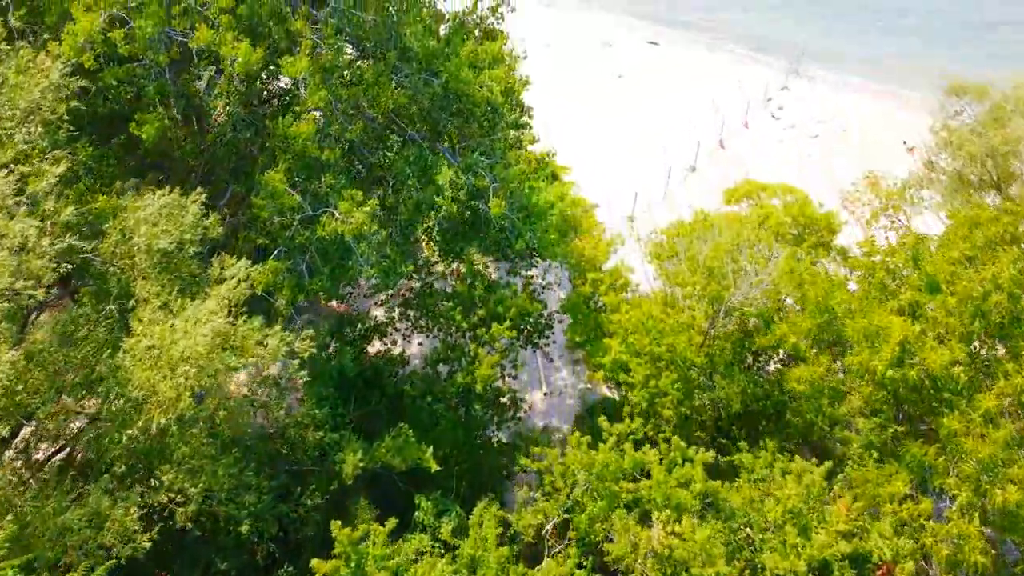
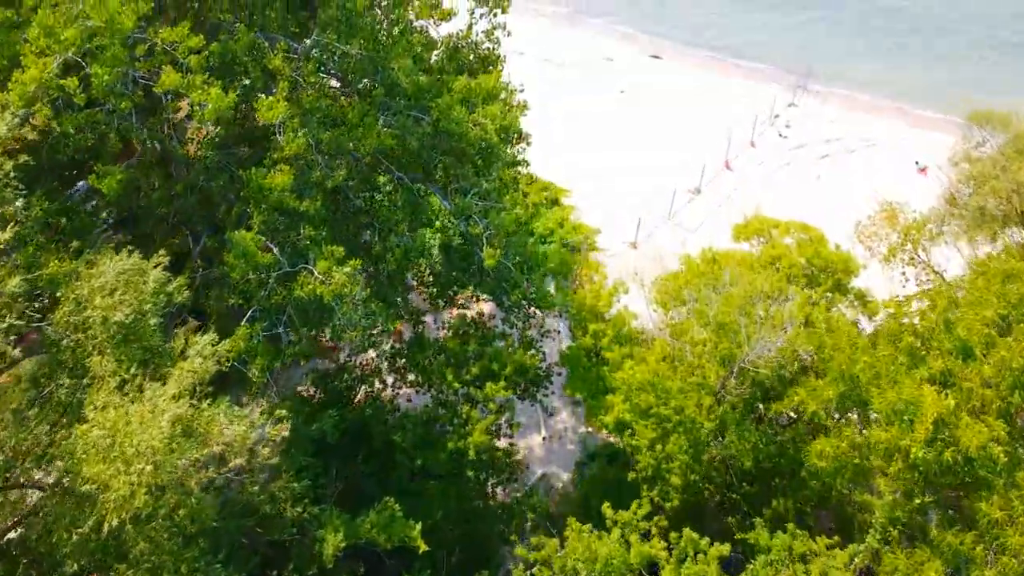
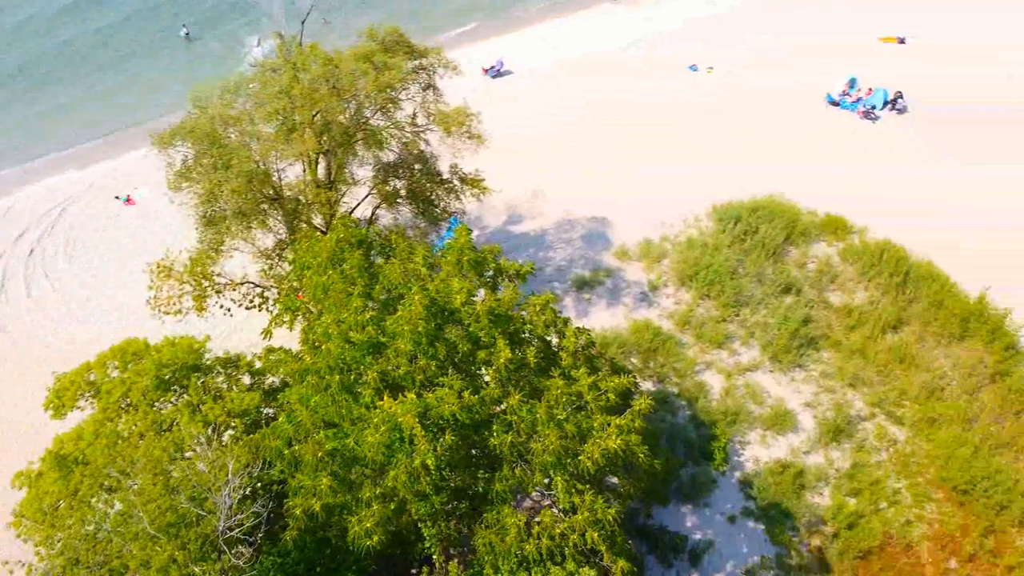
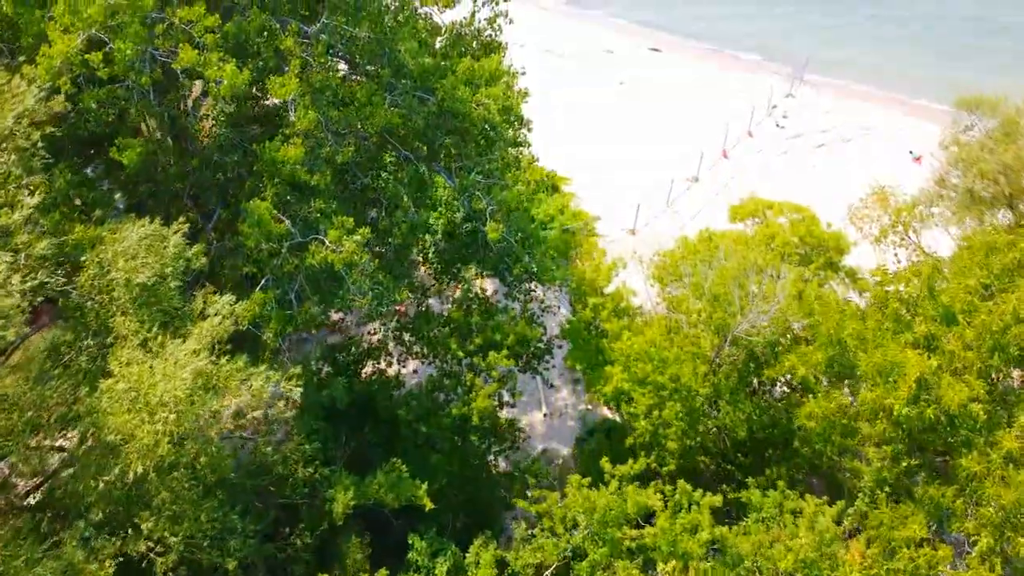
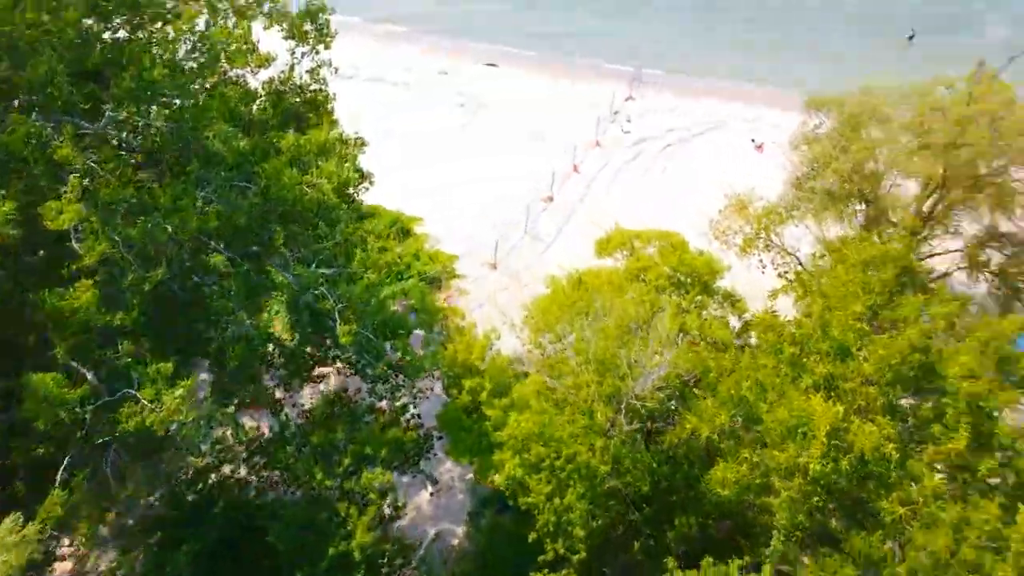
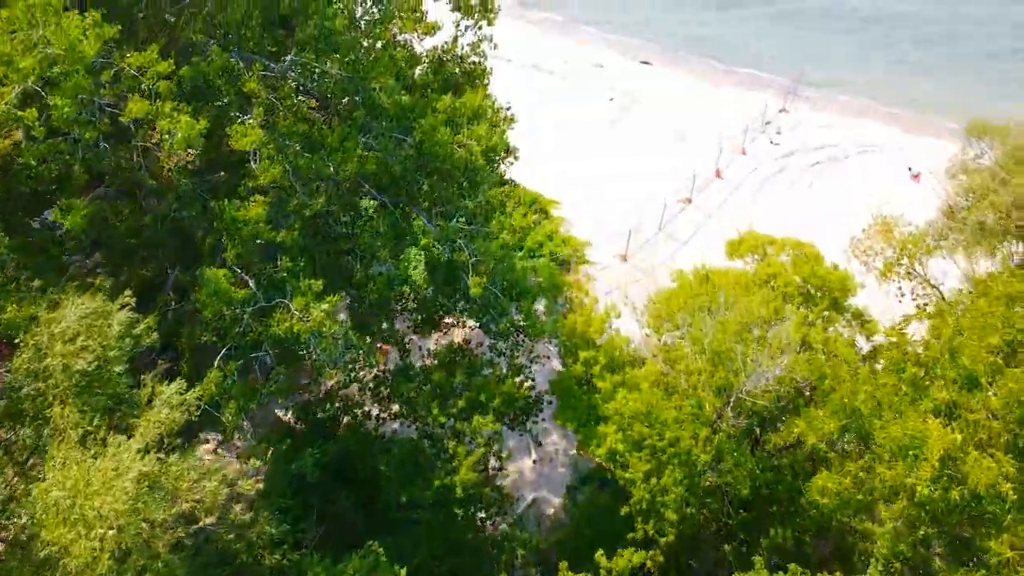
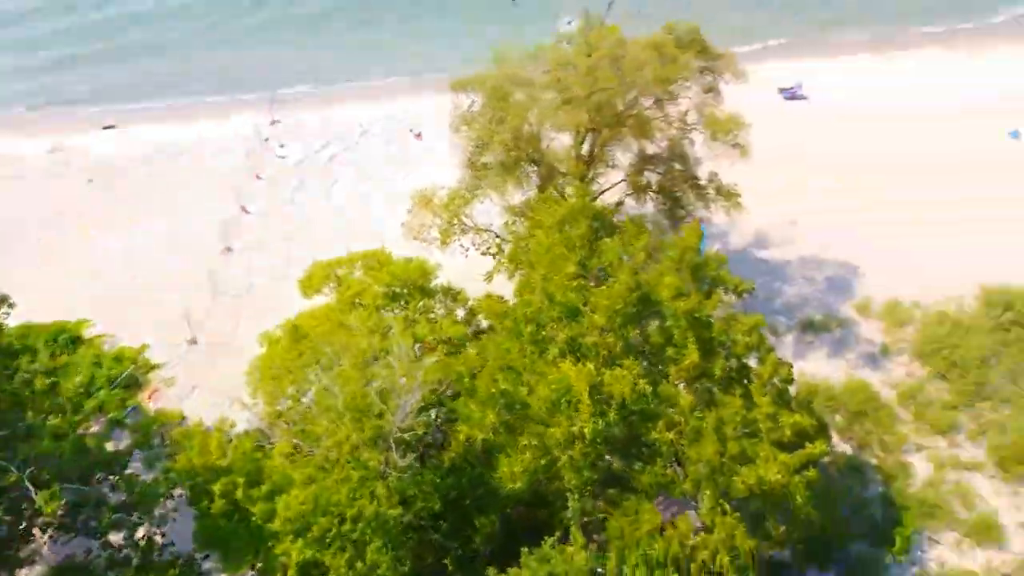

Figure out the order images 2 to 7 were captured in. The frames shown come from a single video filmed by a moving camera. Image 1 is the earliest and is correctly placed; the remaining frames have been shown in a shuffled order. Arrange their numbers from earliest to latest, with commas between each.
4, 2, 6, 5, 7, 3
